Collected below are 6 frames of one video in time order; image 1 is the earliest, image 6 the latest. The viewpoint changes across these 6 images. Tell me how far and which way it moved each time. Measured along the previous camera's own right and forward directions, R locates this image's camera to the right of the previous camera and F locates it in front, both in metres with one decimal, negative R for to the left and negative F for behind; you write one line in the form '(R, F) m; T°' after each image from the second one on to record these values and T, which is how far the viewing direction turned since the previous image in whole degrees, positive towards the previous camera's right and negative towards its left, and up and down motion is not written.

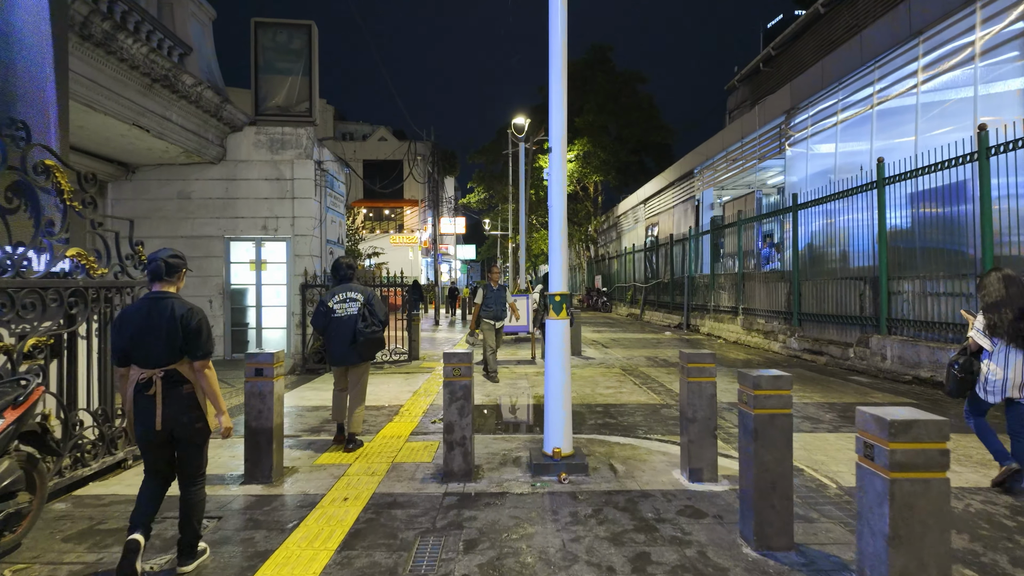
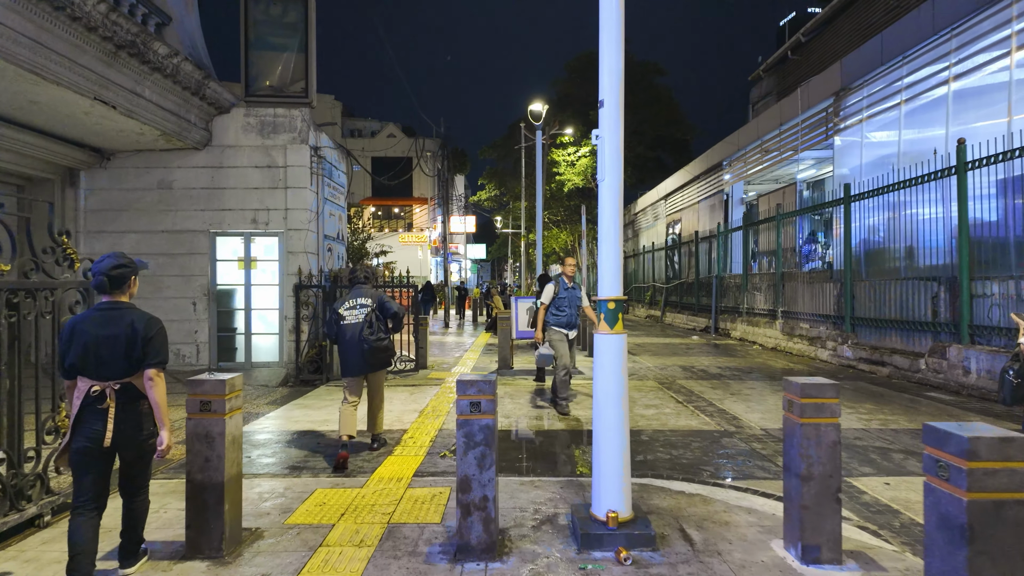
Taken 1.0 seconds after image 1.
(-0.2, +1.4) m; -1°
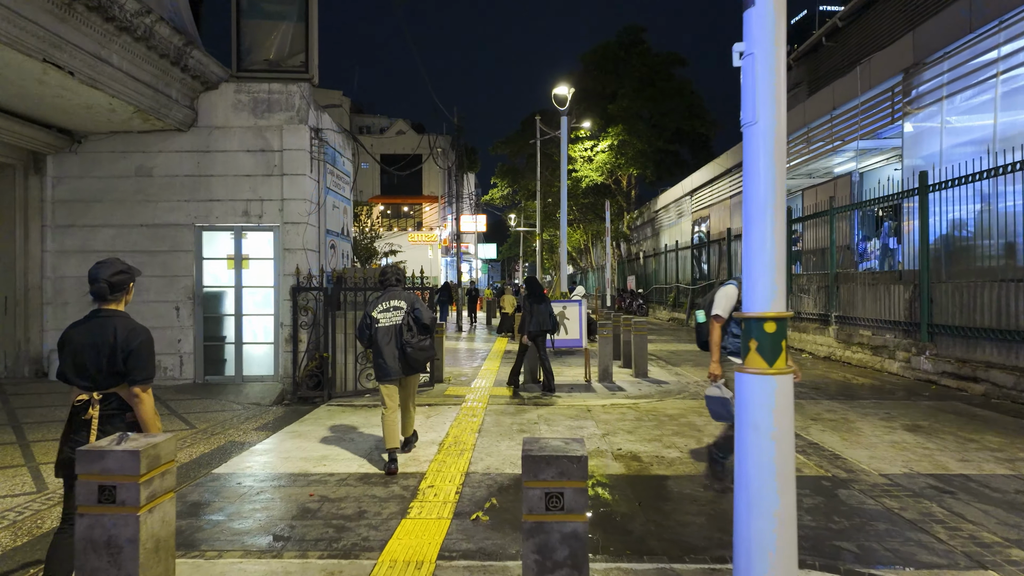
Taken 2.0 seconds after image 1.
(-0.4, +1.5) m; -1°
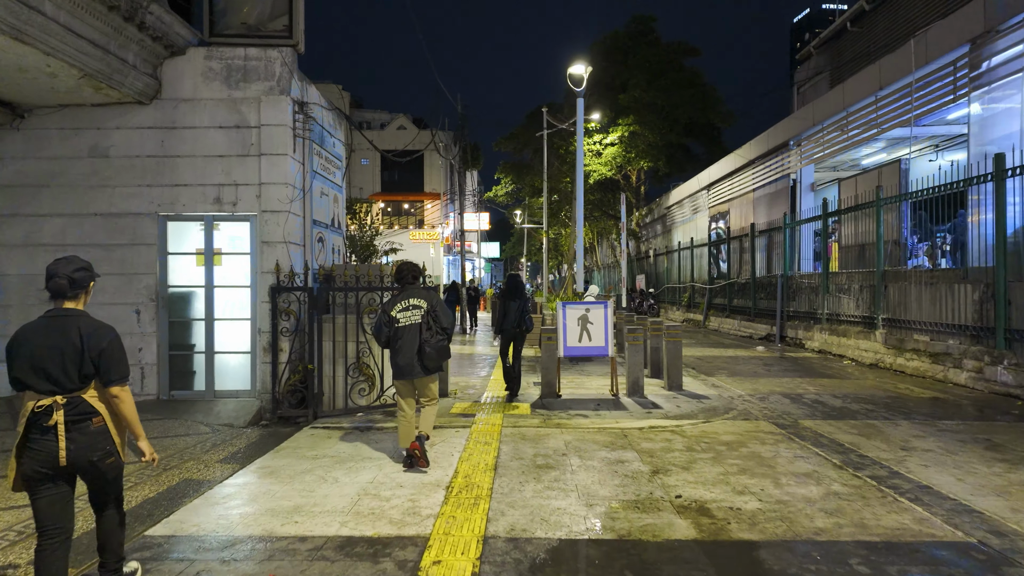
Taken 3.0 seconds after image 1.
(-0.2, +1.4) m; 0°
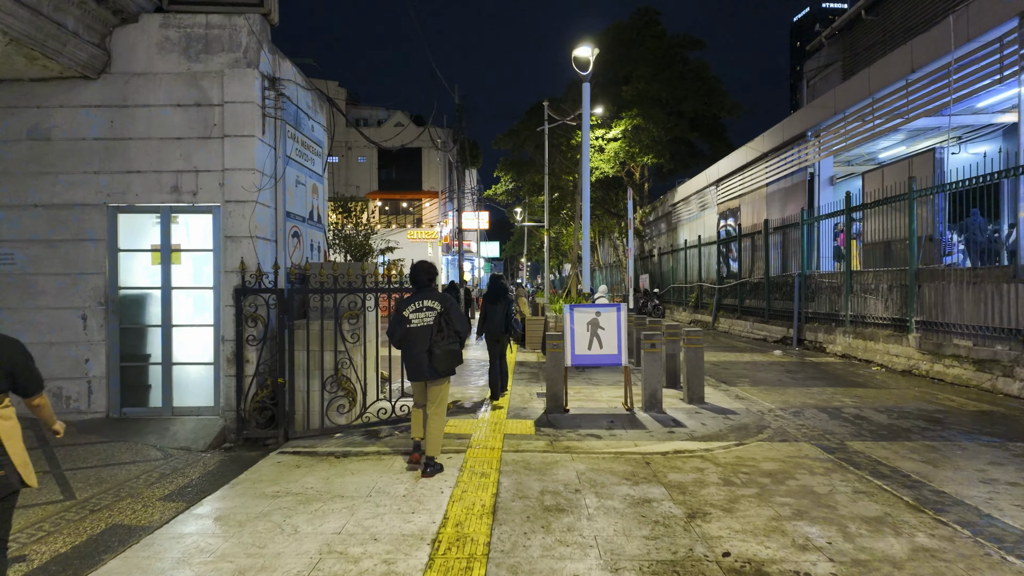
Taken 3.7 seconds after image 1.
(0.0, +1.0) m; 0°
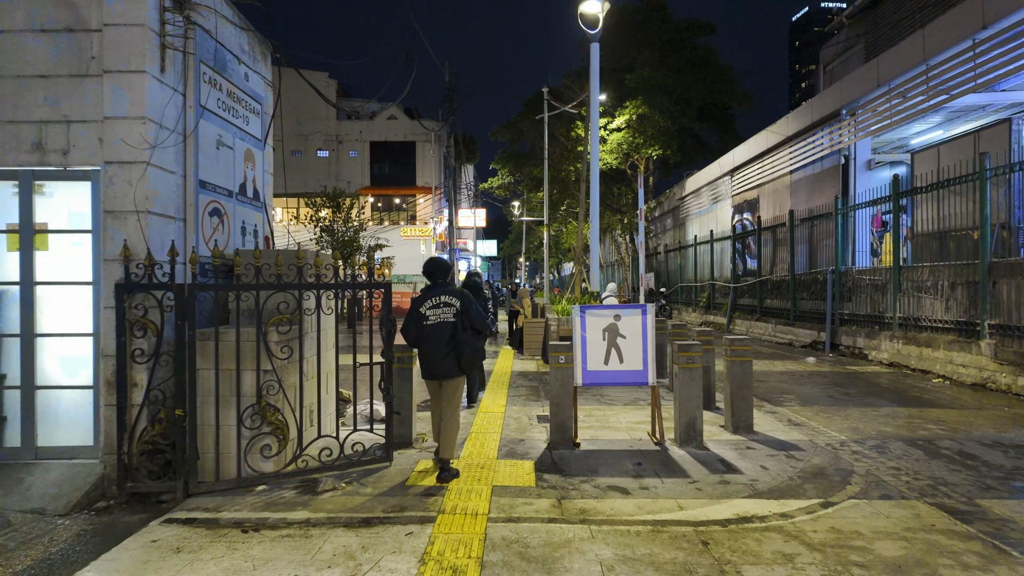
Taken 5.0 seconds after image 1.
(+0.1, +1.9) m; 0°
